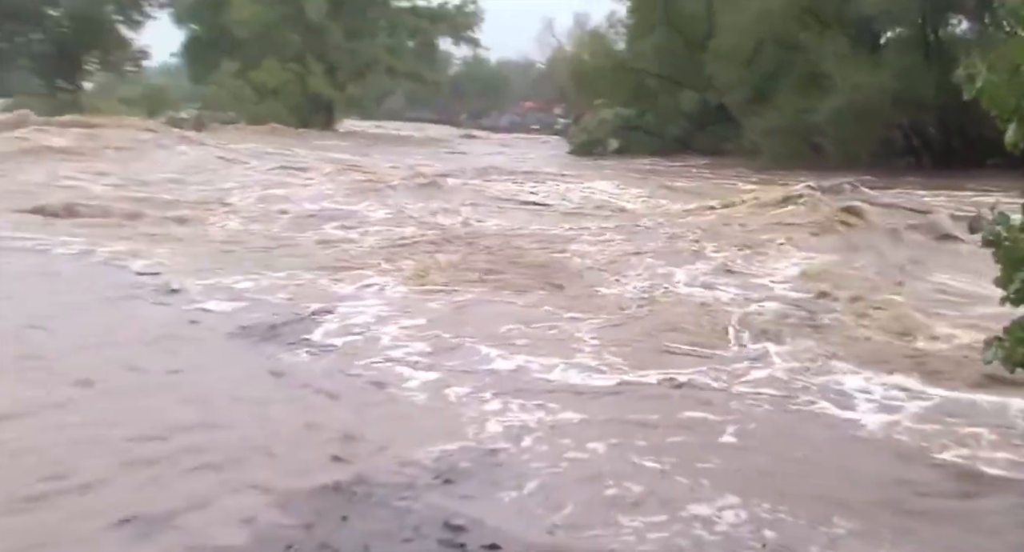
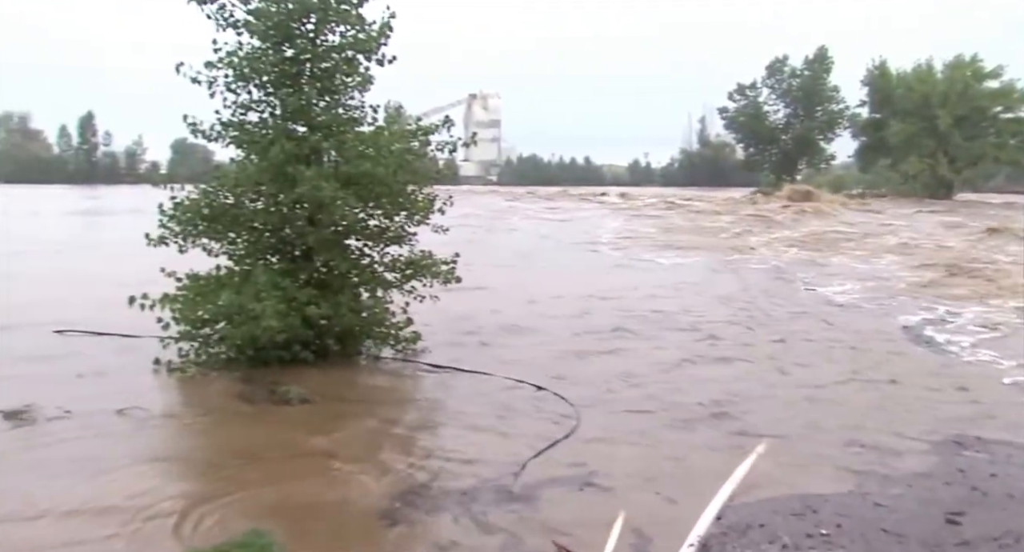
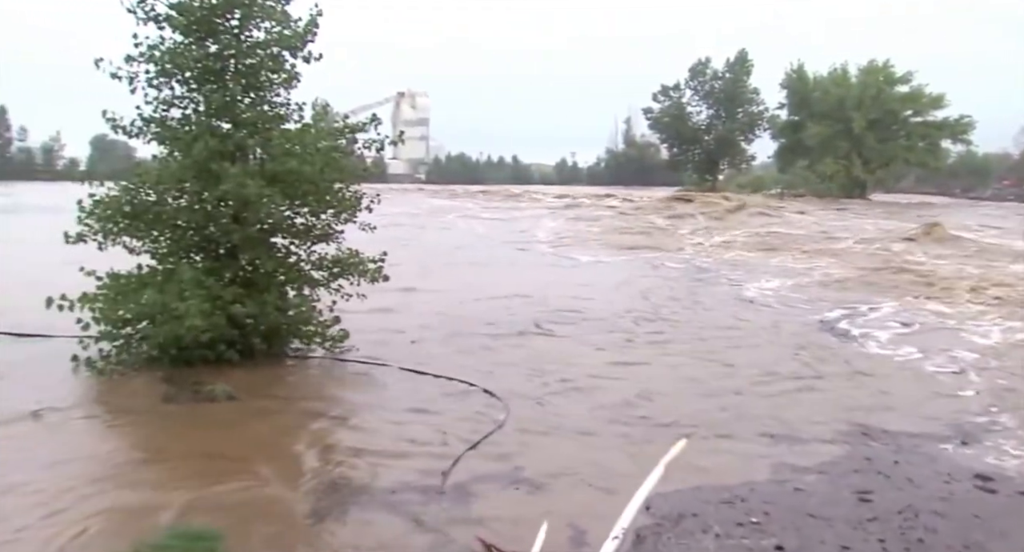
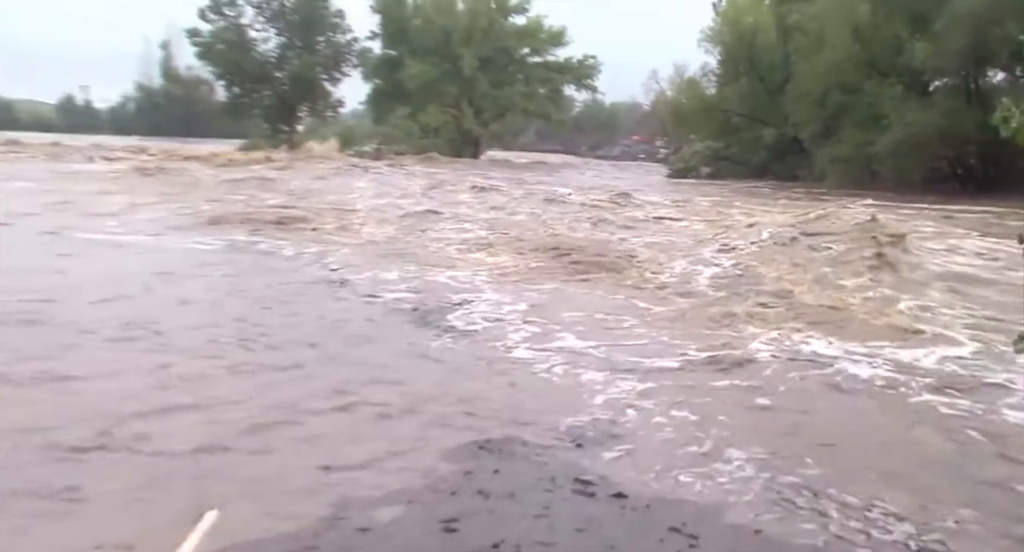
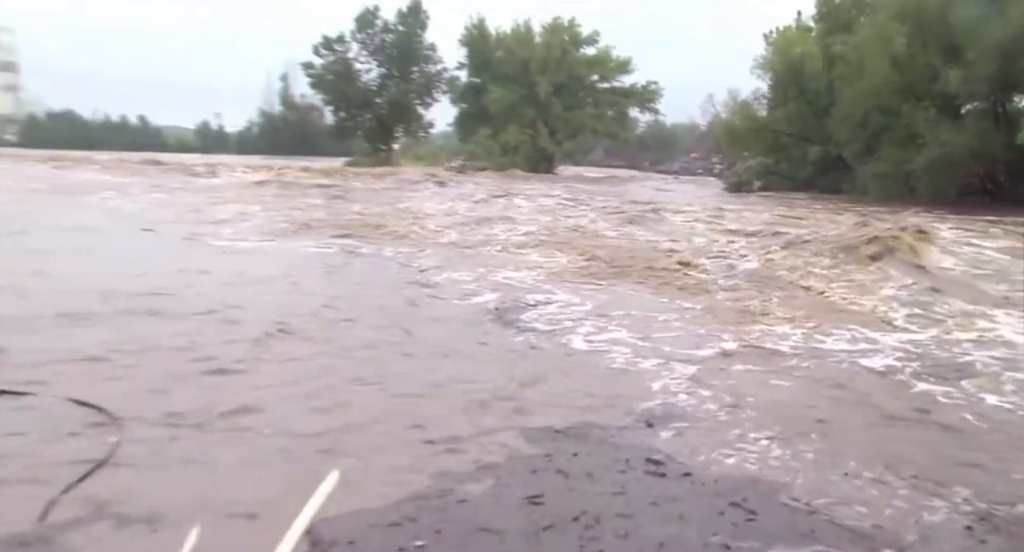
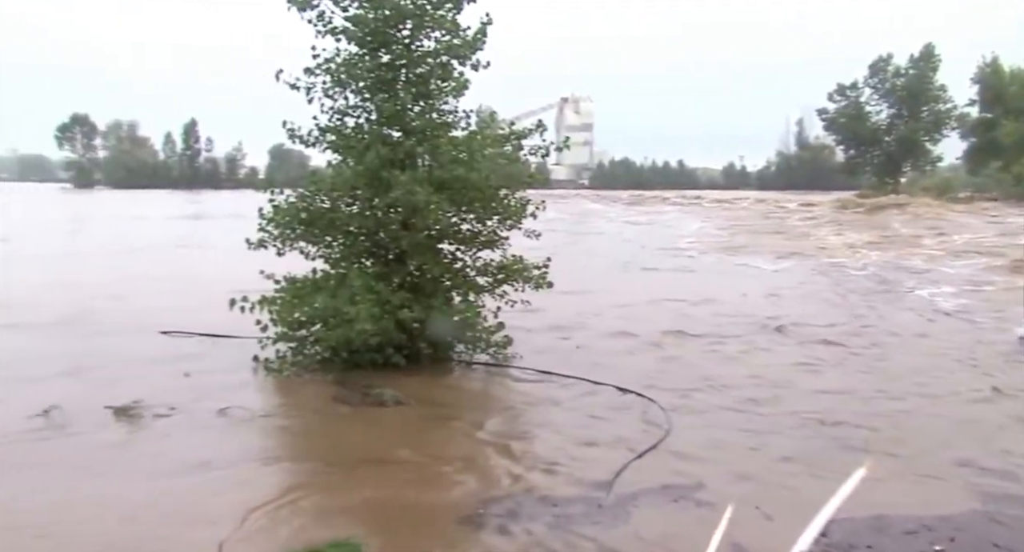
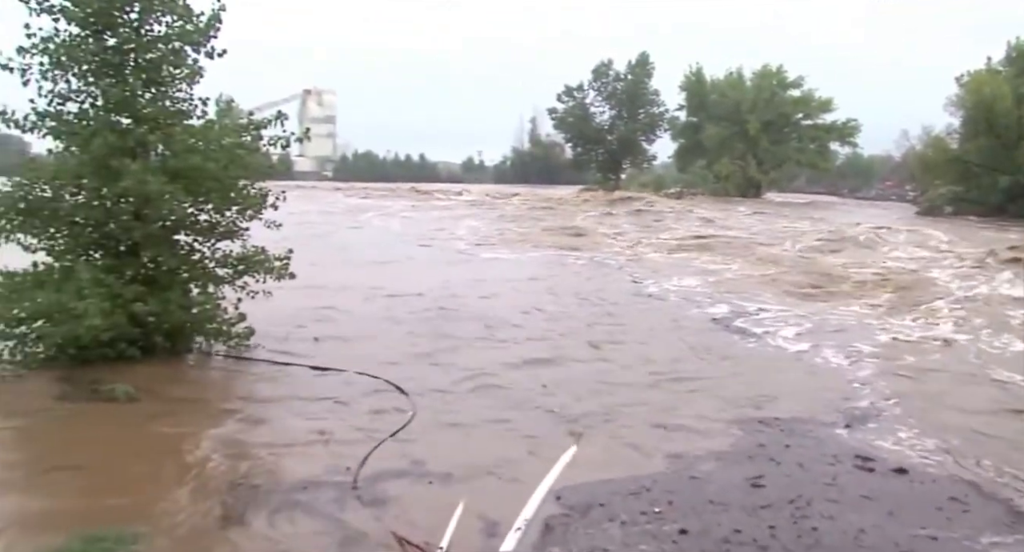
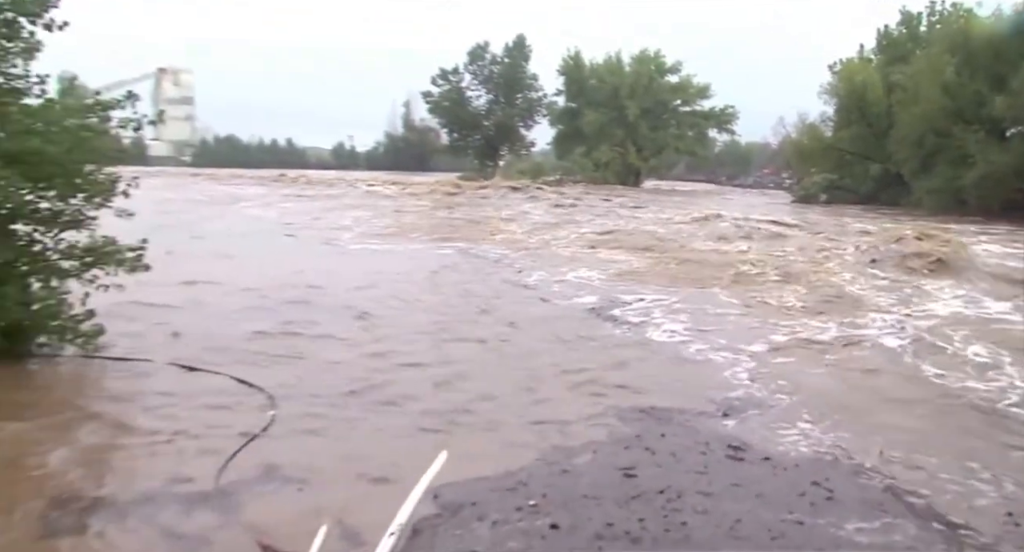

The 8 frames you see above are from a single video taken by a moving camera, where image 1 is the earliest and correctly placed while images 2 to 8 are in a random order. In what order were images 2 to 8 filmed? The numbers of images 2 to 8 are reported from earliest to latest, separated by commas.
4, 5, 8, 7, 3, 2, 6
